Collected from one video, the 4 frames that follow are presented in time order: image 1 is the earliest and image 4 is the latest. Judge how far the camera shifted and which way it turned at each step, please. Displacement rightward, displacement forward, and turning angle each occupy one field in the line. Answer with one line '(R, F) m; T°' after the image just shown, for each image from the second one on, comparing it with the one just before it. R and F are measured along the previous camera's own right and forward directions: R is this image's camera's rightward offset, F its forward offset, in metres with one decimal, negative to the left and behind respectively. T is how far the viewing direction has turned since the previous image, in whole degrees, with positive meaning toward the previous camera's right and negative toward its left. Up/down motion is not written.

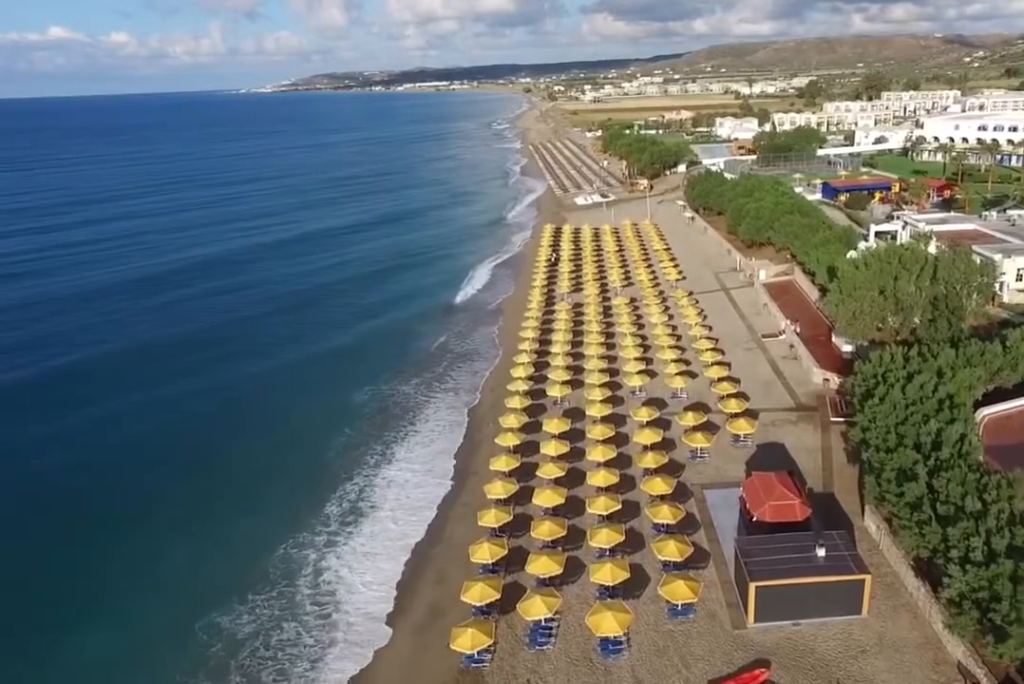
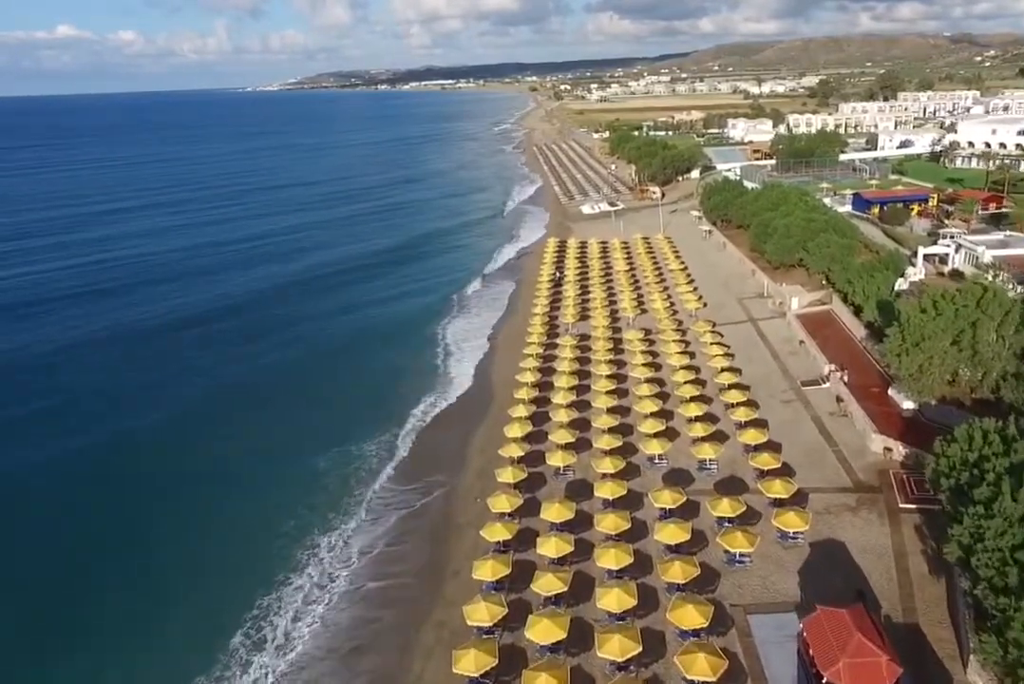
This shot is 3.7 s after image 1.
(+0.5, +6.2) m; 0°
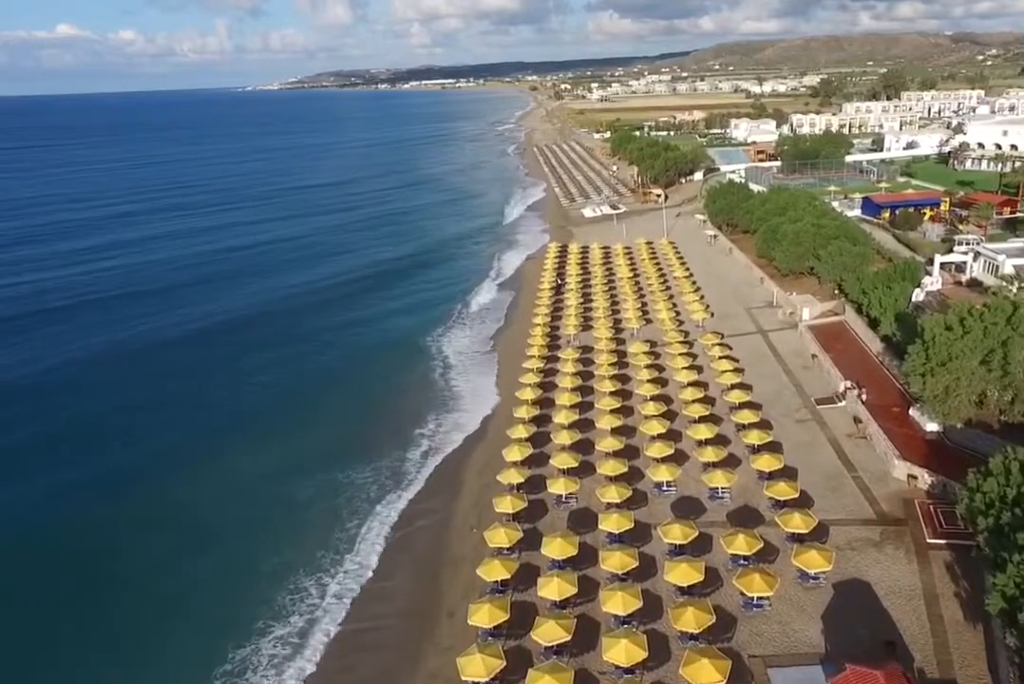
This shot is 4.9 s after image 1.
(+0.1, +1.8) m; 0°
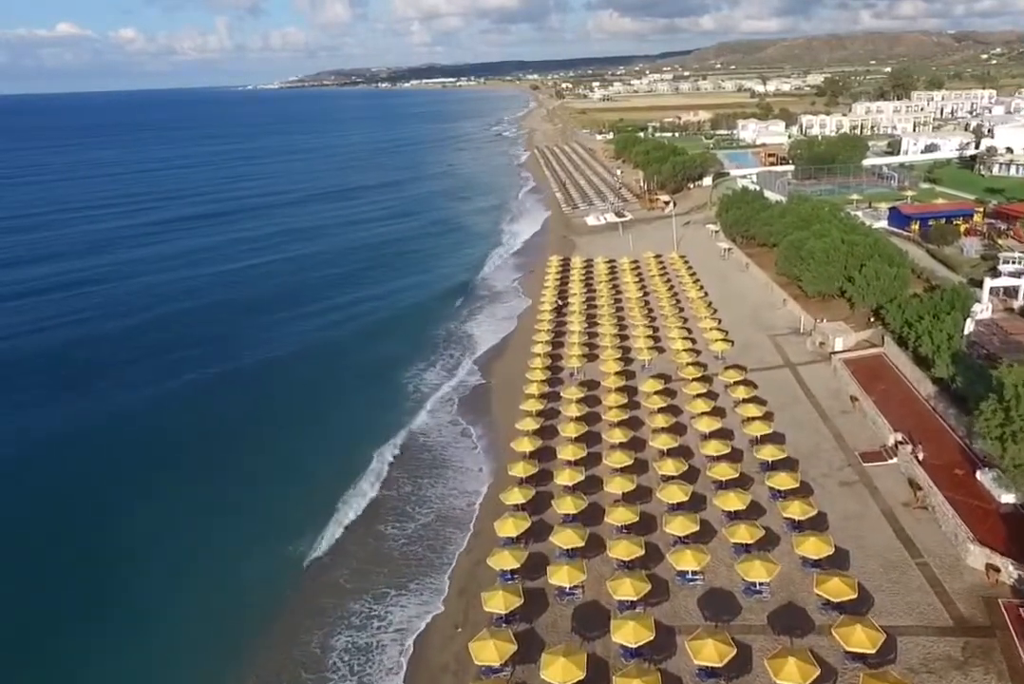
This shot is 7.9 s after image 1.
(+0.2, +4.8) m; 0°
